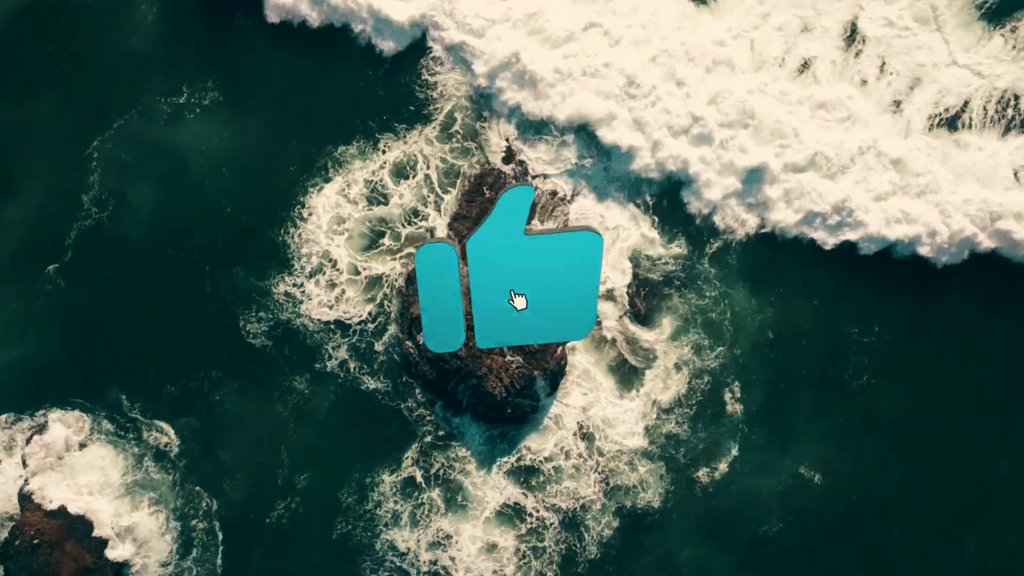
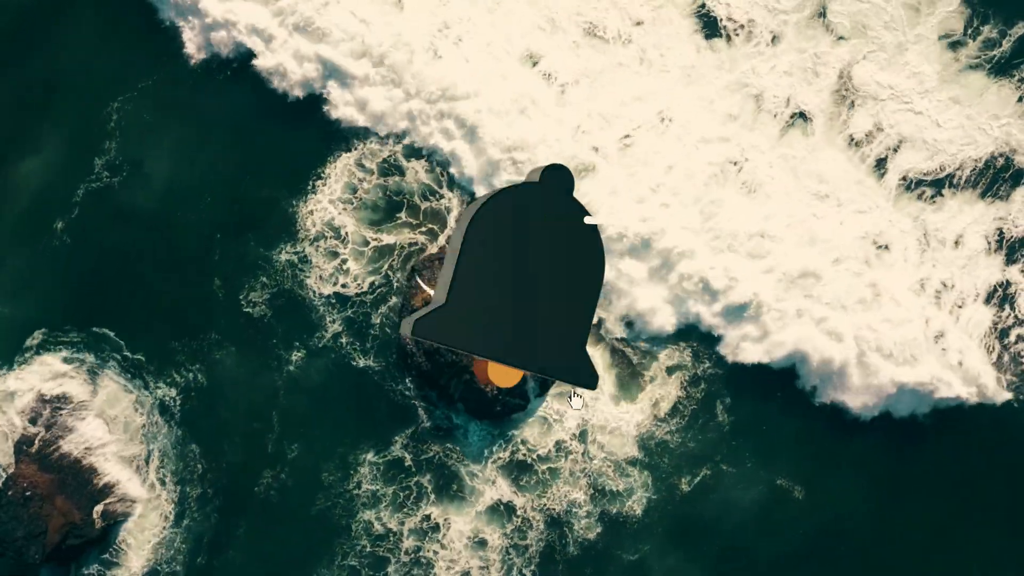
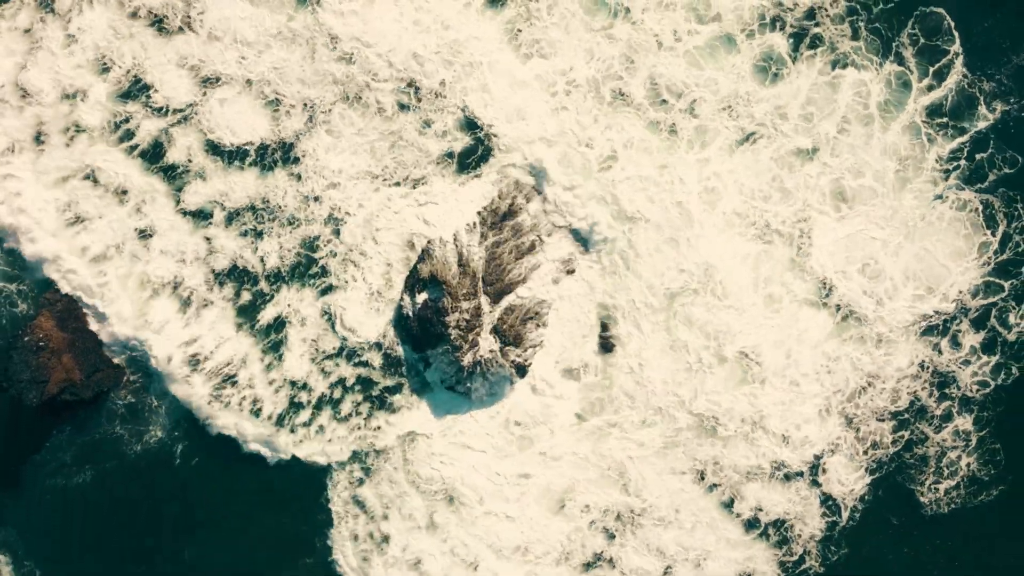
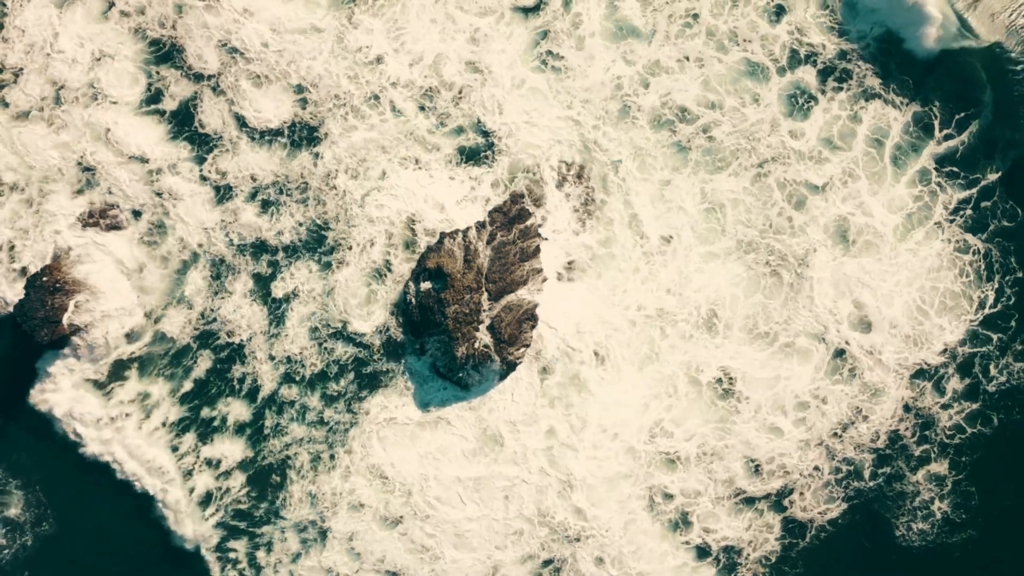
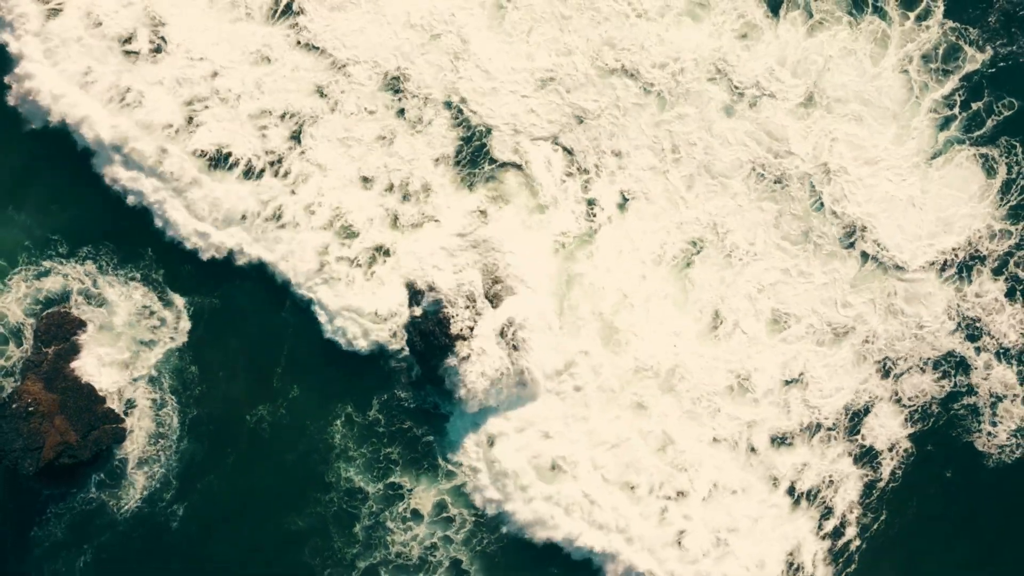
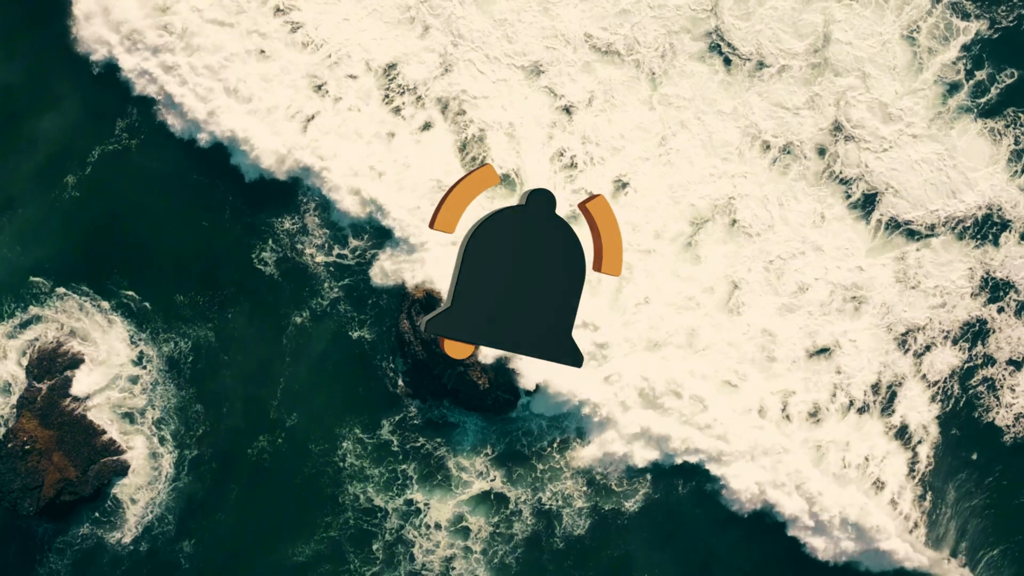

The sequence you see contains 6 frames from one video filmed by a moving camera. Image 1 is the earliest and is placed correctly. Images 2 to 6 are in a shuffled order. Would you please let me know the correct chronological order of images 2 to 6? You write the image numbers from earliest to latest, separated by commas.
2, 6, 5, 3, 4
